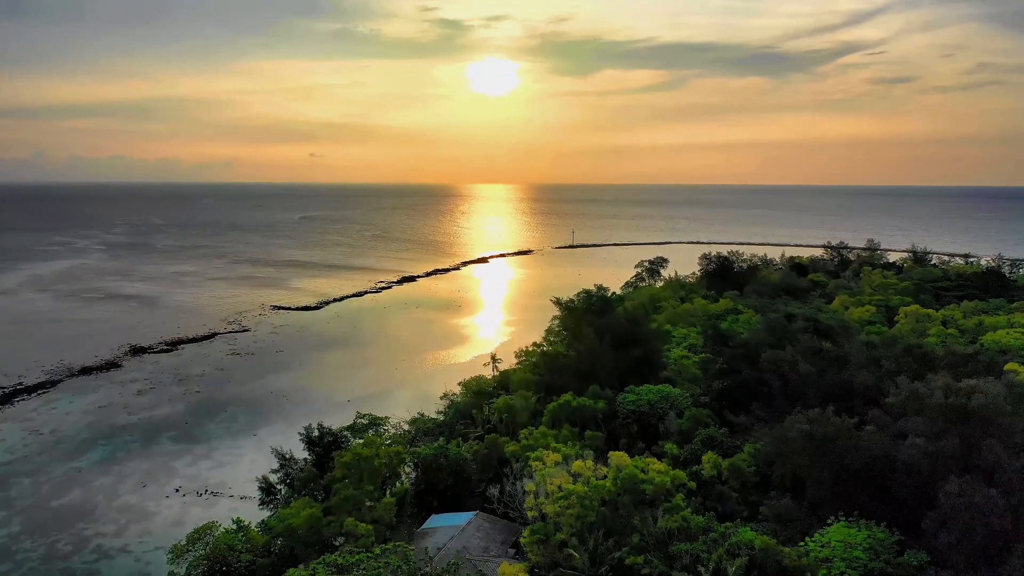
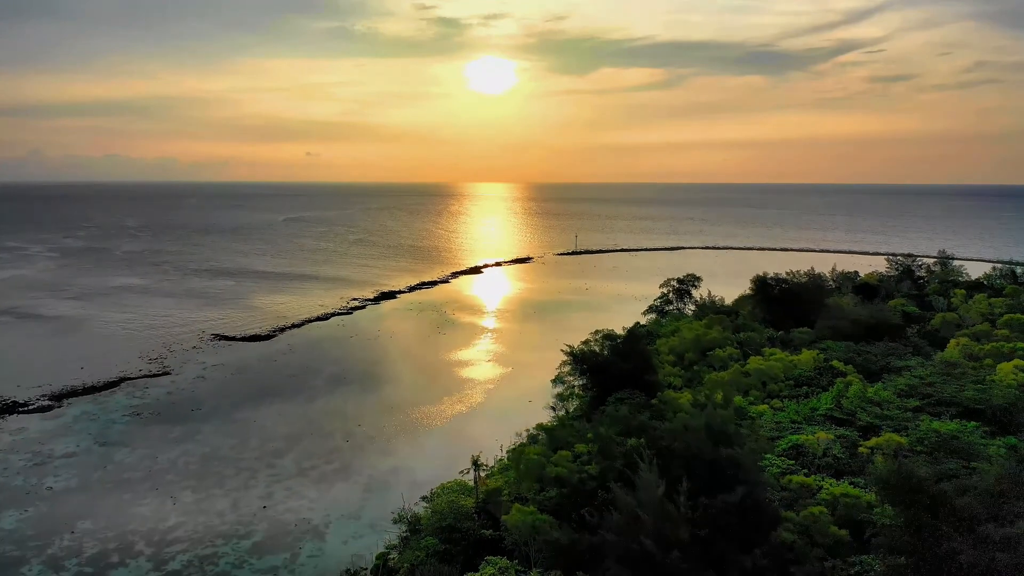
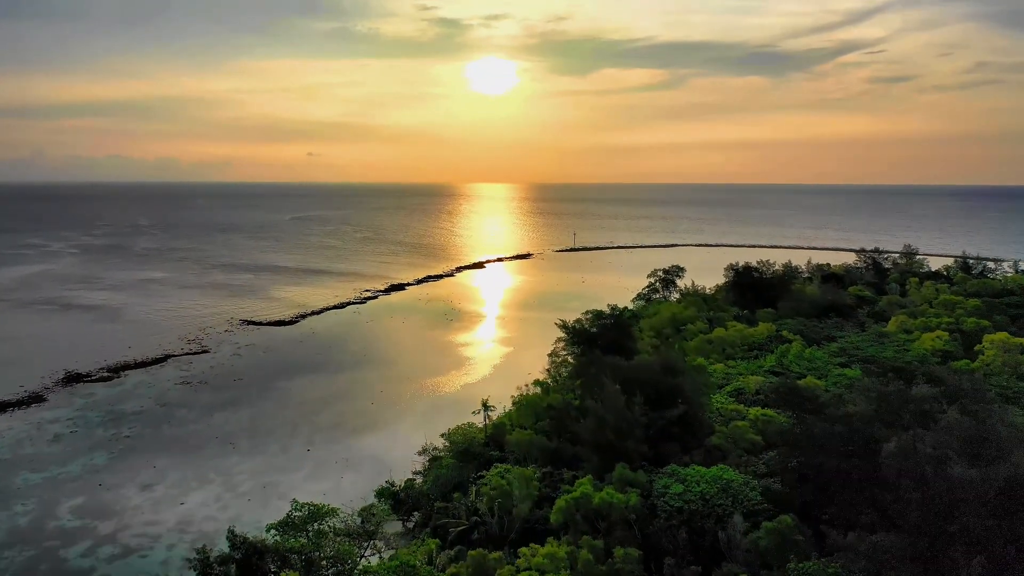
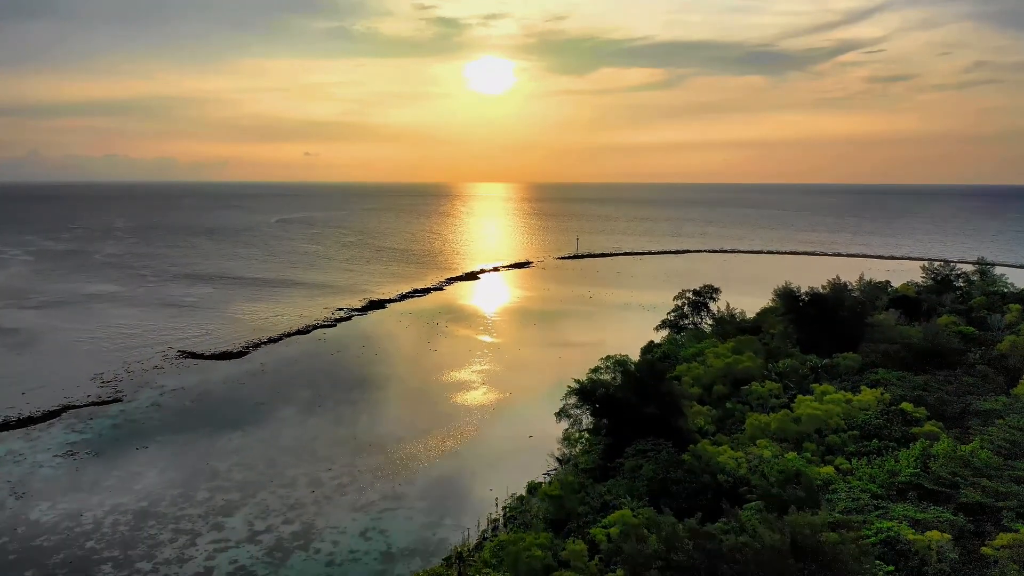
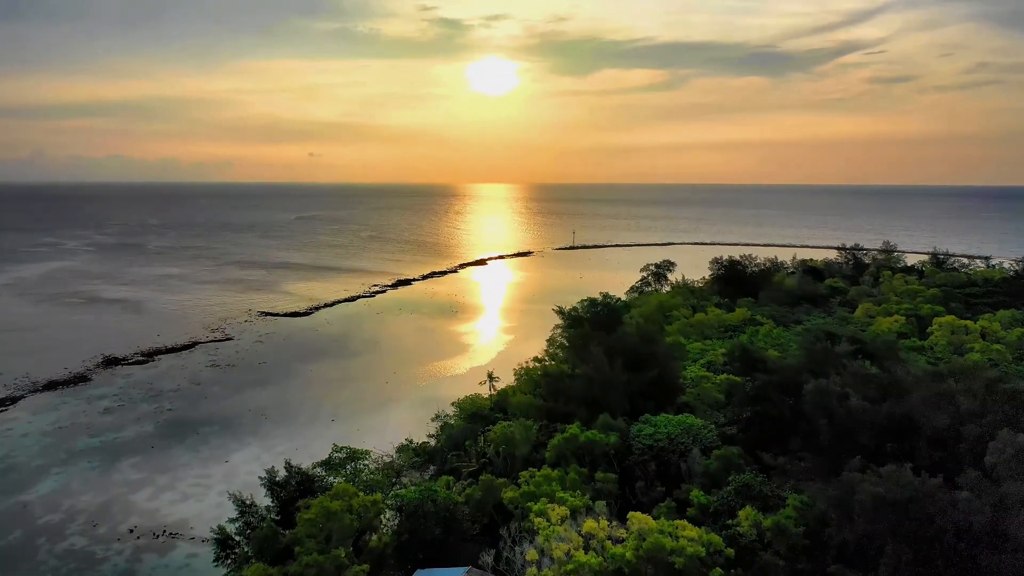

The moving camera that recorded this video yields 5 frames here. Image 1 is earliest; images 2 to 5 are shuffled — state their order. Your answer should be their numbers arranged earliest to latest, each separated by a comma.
5, 3, 2, 4
